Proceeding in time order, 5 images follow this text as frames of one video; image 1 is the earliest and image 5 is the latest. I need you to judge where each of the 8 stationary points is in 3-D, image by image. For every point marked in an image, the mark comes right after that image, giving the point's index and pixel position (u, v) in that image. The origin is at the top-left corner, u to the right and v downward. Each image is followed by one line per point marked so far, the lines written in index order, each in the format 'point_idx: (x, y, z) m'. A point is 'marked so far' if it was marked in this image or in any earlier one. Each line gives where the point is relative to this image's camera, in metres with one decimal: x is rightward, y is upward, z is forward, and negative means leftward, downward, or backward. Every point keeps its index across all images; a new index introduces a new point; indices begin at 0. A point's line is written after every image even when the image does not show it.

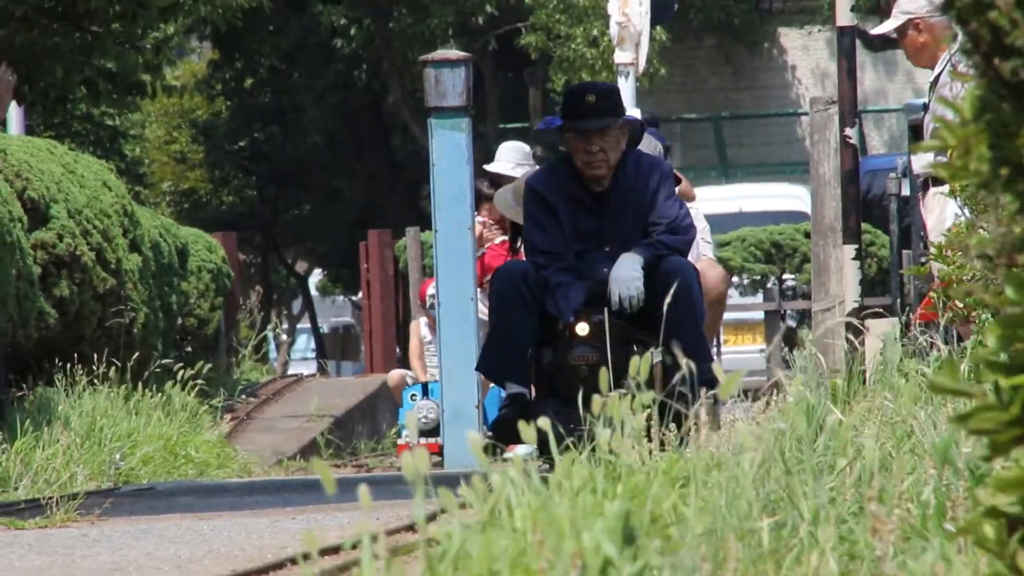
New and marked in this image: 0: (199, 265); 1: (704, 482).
0: (-2.0, +0.1, +13.5) m
1: (+0.5, -0.5, +4.9) m
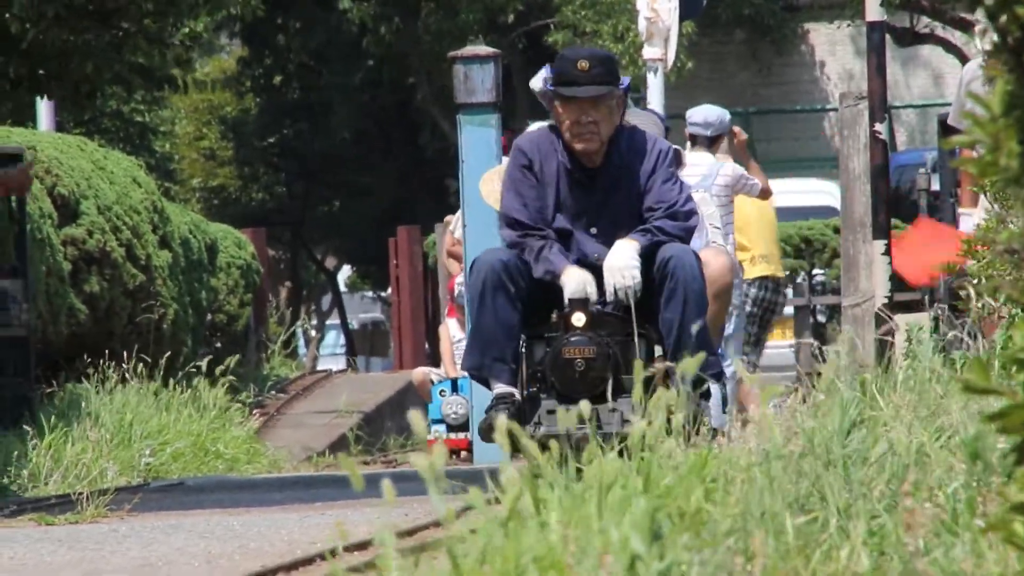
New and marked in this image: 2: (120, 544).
0: (-1.8, +0.2, +13.5) m
1: (+0.5, -0.5, +4.9) m
2: (-1.0, -0.7, +5.4) m
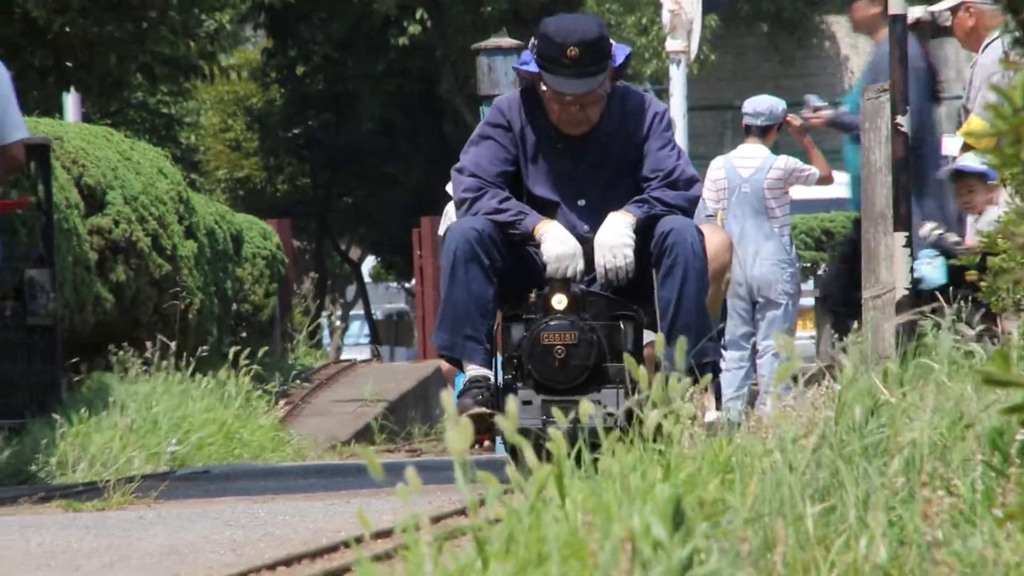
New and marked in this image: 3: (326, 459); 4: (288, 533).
0: (-1.7, +0.2, +13.6) m
1: (+0.6, -0.4, +5.0) m
2: (-1.0, -0.6, +5.5) m
3: (-0.8, -0.7, +8.8) m
4: (-0.6, -0.6, +5.4) m
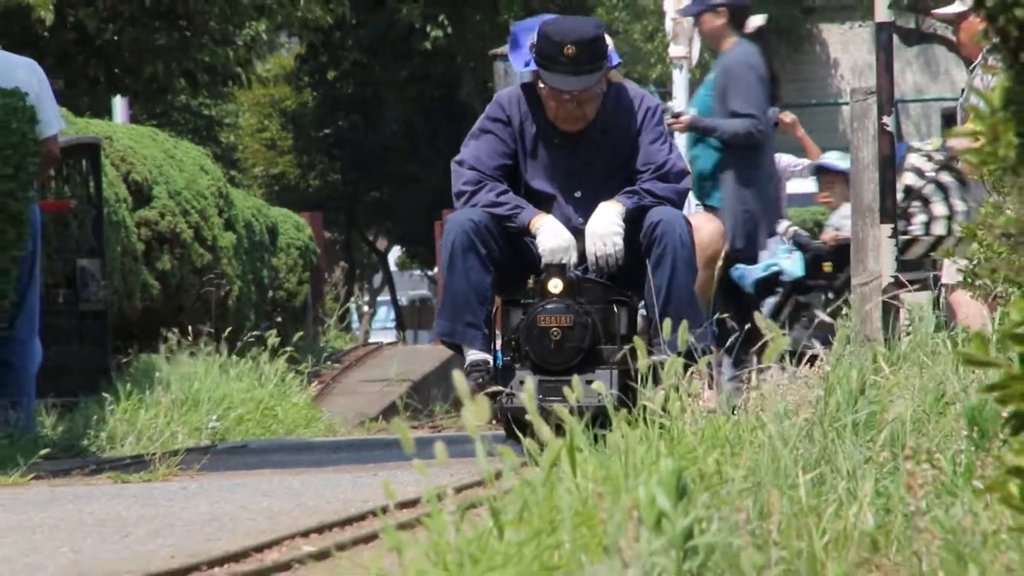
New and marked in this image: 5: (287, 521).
0: (-1.6, +0.4, +14.0) m
1: (+0.6, -0.4, +5.4) m
2: (-0.9, -0.6, +5.9) m
3: (-0.7, -0.7, +9.2) m
4: (-0.5, -0.6, +5.8) m
5: (-0.6, -0.6, +5.7) m
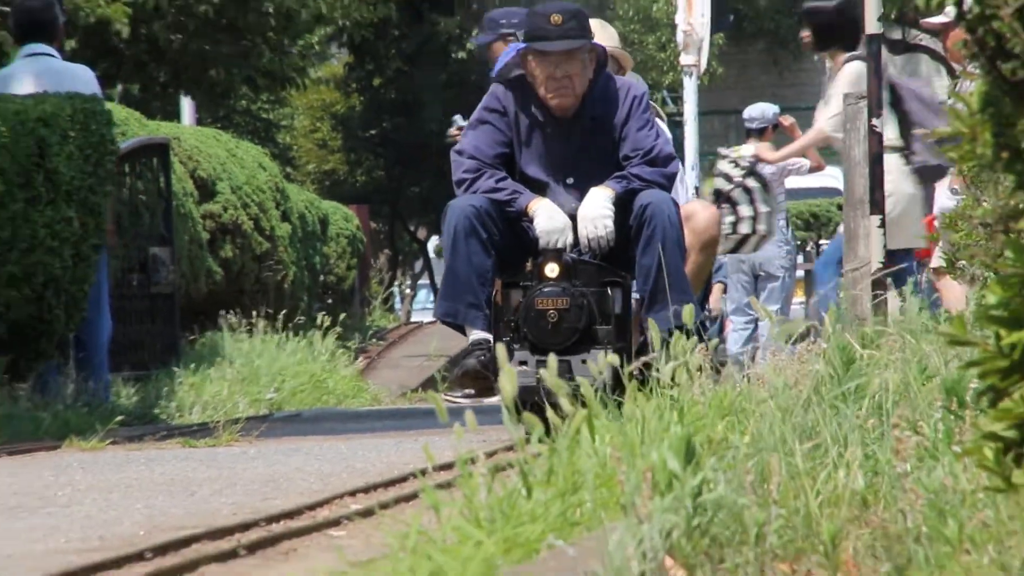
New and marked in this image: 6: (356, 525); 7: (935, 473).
0: (-1.4, +0.4, +14.6) m
1: (+0.7, -0.4, +6.0) m
2: (-0.8, -0.6, +6.6) m
3: (-0.6, -0.6, +9.9) m
4: (-0.5, -0.6, +6.5) m
5: (-0.5, -0.6, +6.3) m
6: (-0.5, -0.7, +6.1) m
7: (+1.1, -0.5, +5.6) m
